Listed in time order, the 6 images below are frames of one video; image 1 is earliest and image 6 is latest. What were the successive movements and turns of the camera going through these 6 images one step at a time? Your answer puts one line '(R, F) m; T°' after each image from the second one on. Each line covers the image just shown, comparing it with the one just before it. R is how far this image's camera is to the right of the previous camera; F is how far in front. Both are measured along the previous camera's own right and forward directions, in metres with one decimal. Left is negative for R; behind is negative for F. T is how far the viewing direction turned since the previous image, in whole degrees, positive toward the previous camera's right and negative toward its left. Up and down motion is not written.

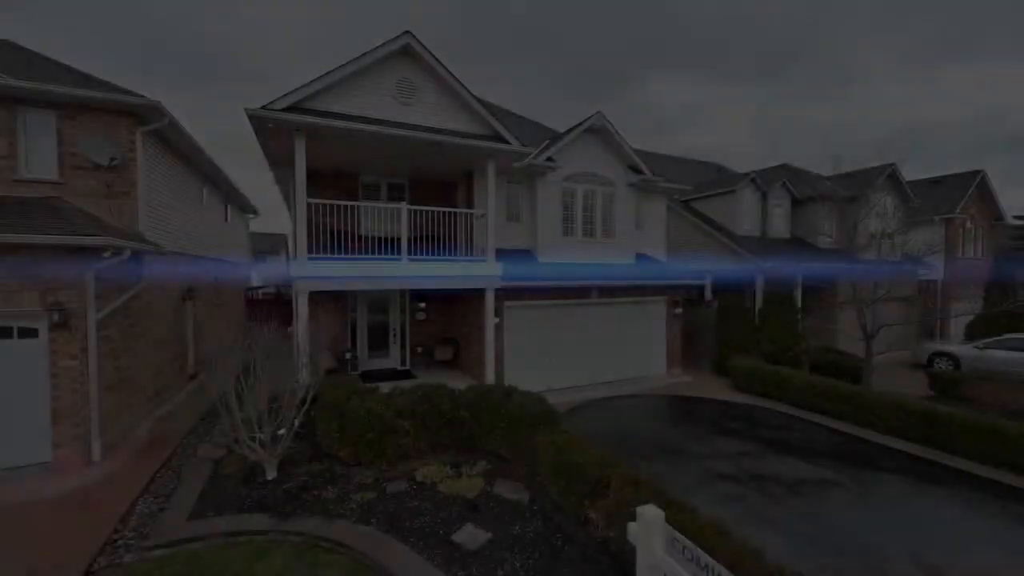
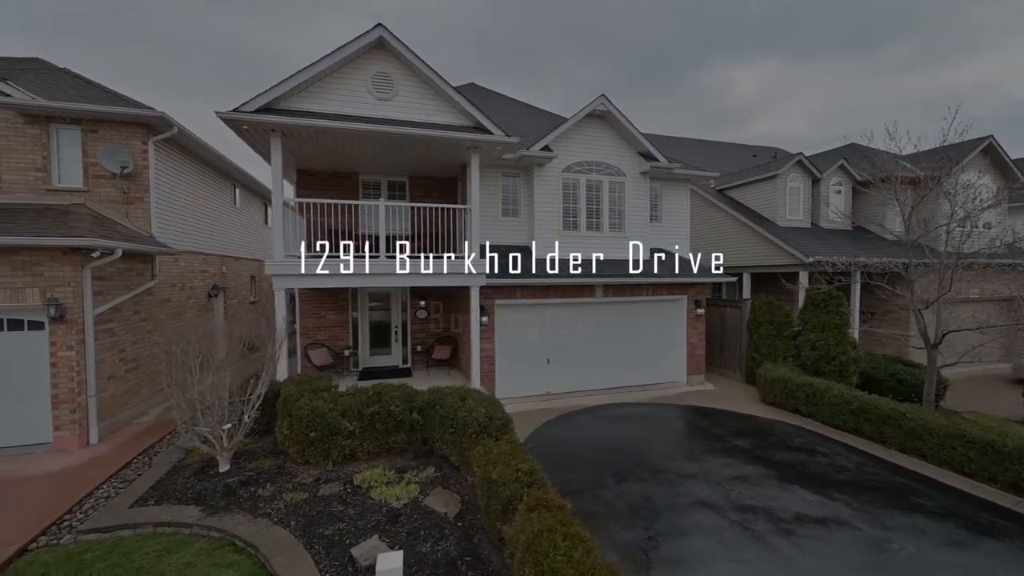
(+1.7, +0.6) m; -9°
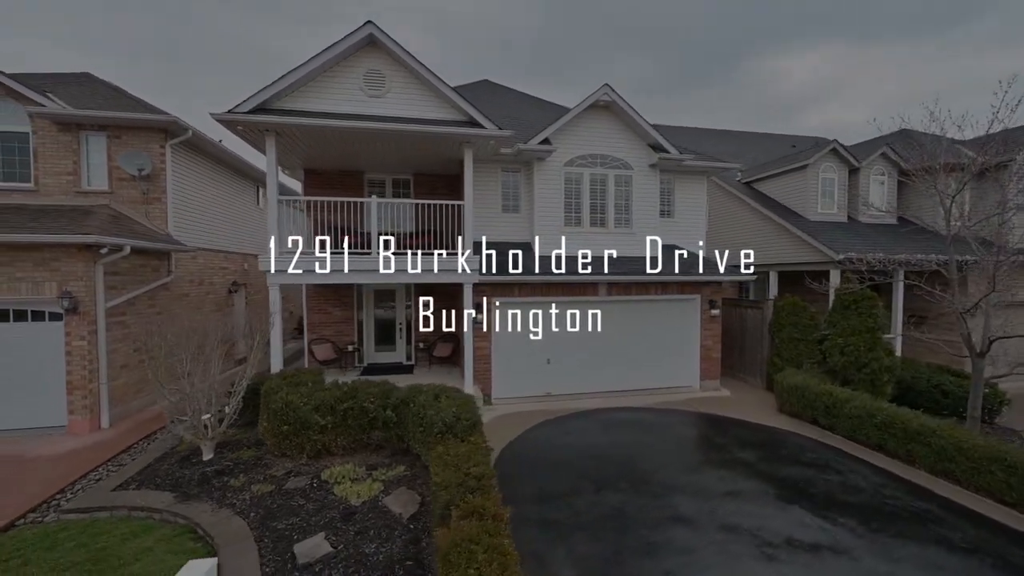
(+1.0, +0.3) m; -6°
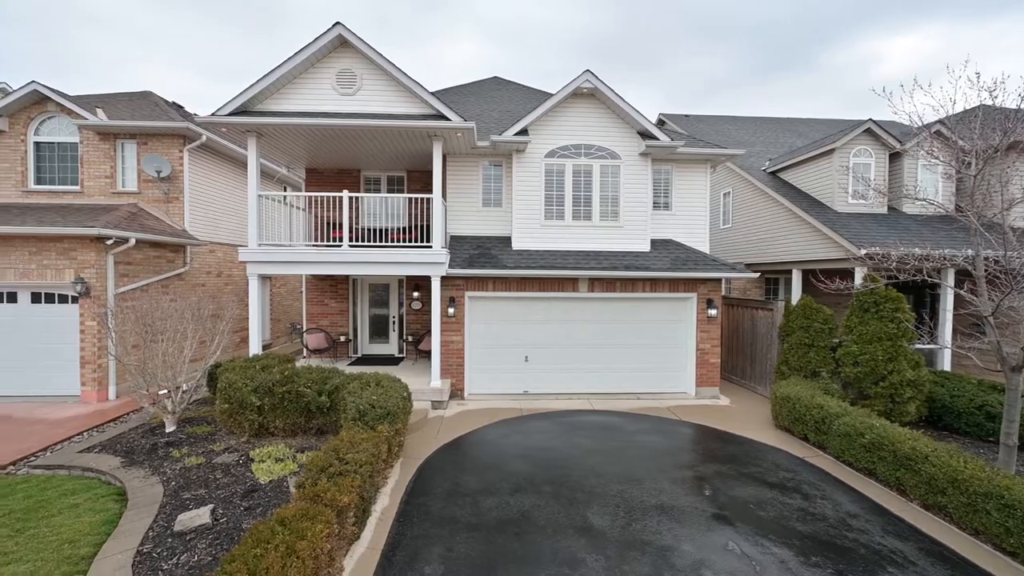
(+2.1, +0.4) m; -9°
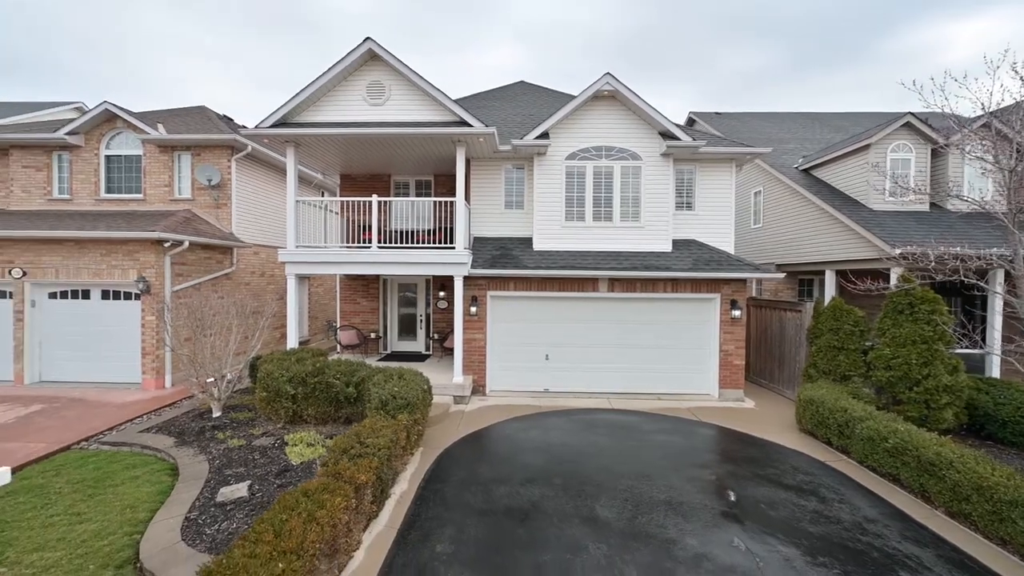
(+0.3, -0.2) m; -5°
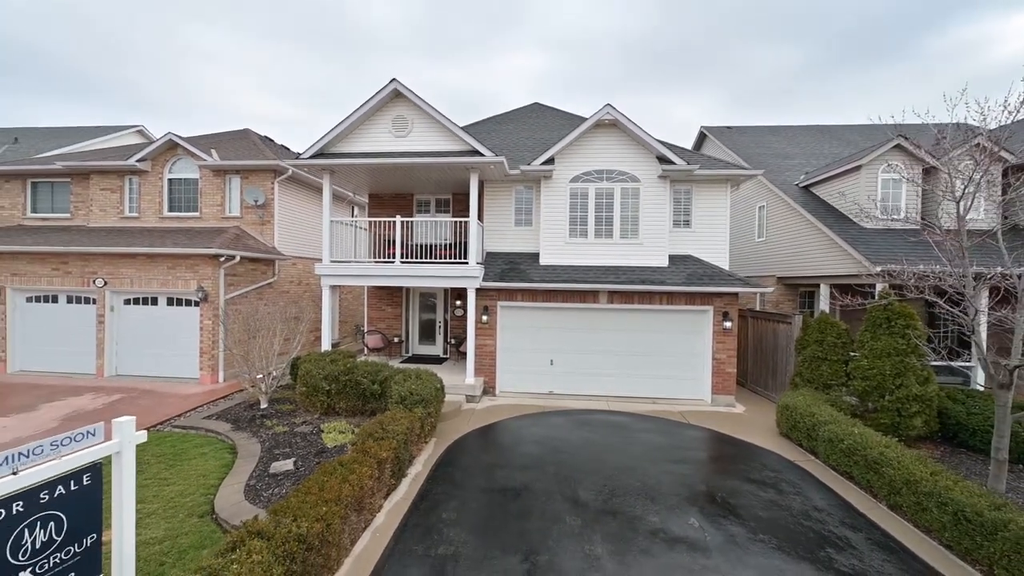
(+0.5, -1.0) m; -3°
